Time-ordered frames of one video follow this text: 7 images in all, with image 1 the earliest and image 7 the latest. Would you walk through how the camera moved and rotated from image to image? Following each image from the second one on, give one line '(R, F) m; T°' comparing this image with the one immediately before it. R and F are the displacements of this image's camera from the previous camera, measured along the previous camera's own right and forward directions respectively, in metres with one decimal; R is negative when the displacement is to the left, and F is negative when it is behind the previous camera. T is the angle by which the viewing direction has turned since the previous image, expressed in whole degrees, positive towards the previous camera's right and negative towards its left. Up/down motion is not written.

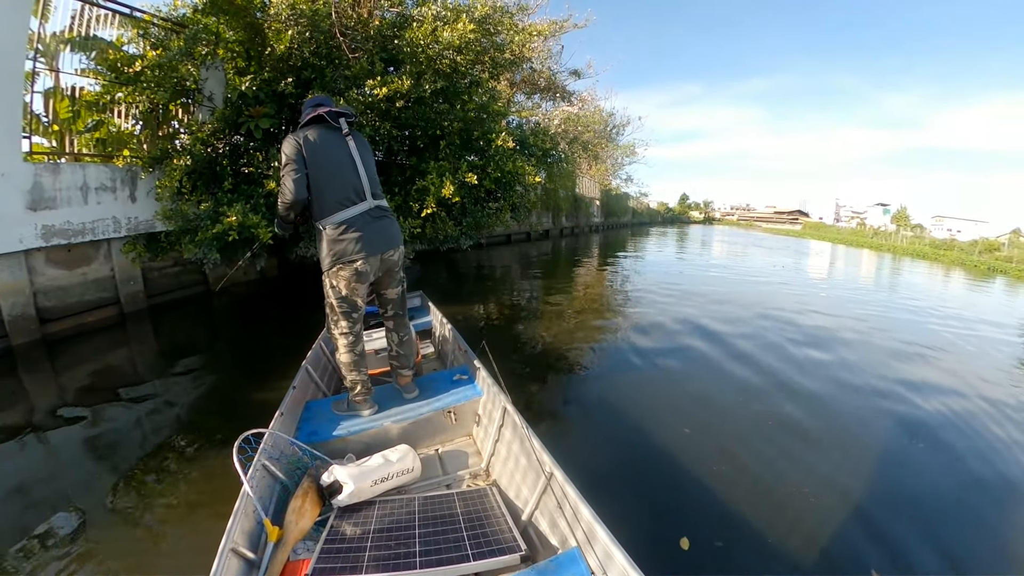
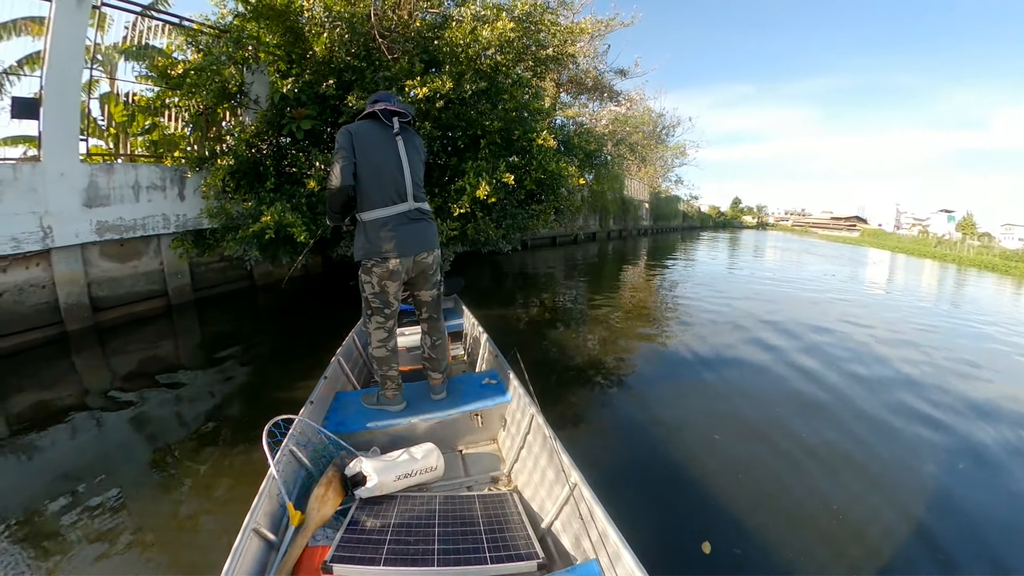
(+0.4, +0.1) m; -6°
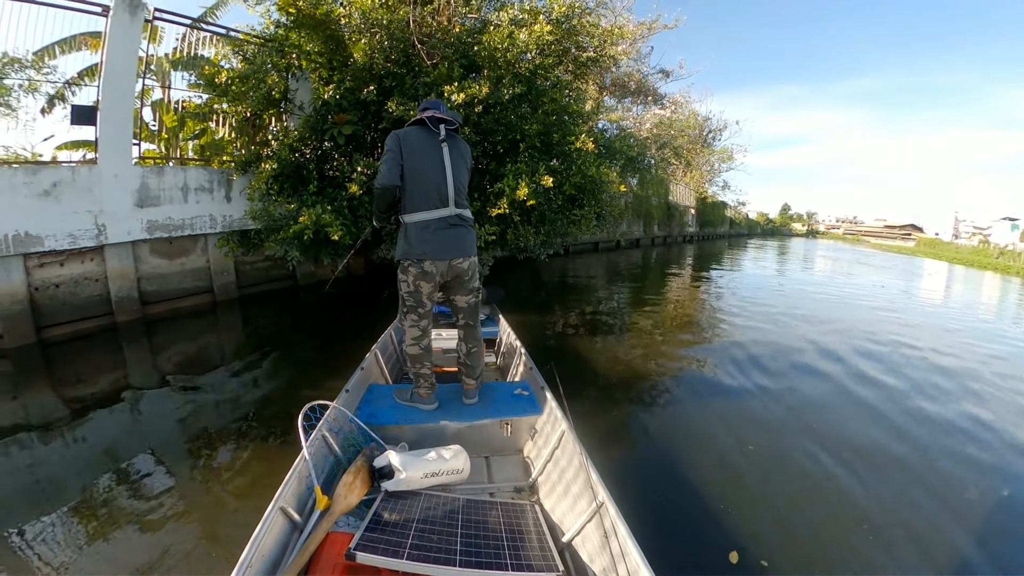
(+0.3, +0.1) m; -5°
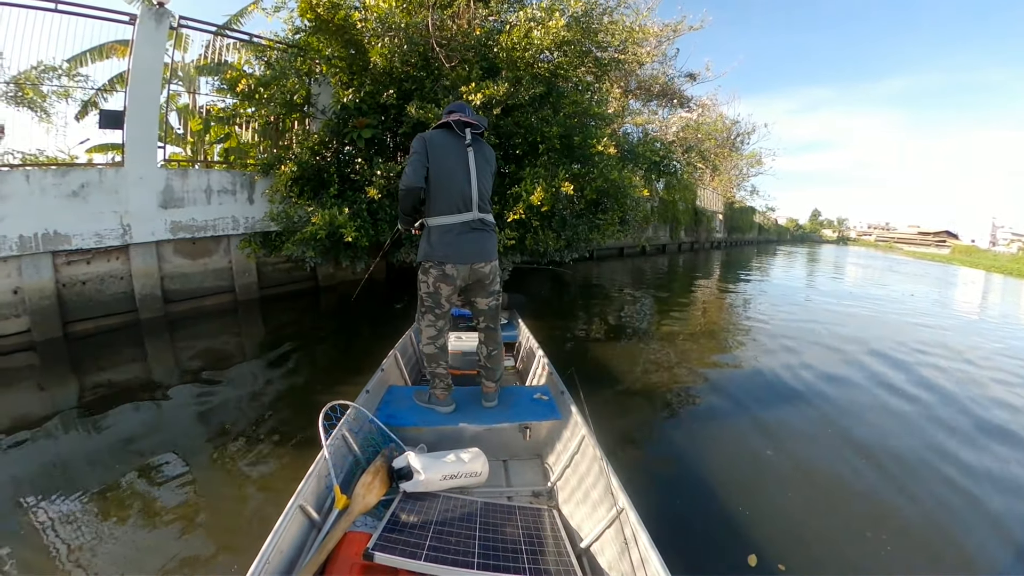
(+0.2, +0.1) m; -3°
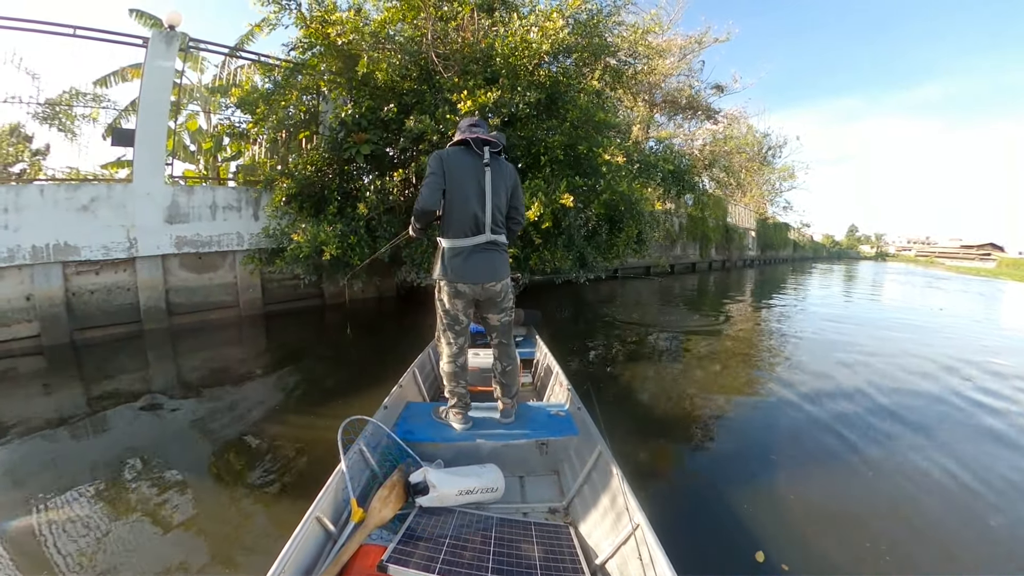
(+0.5, +0.2) m; -4°
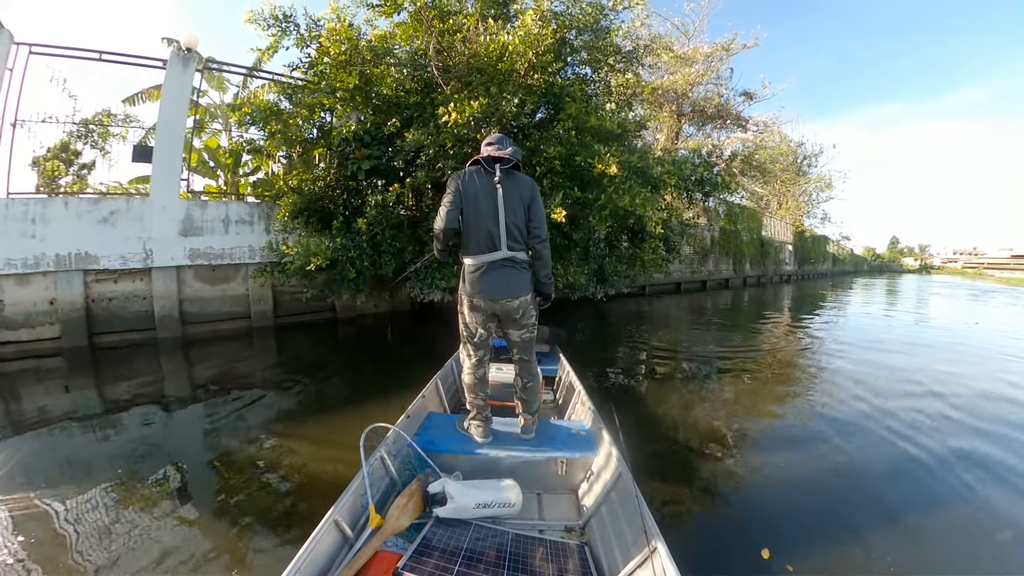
(+0.4, +0.2) m; -4°
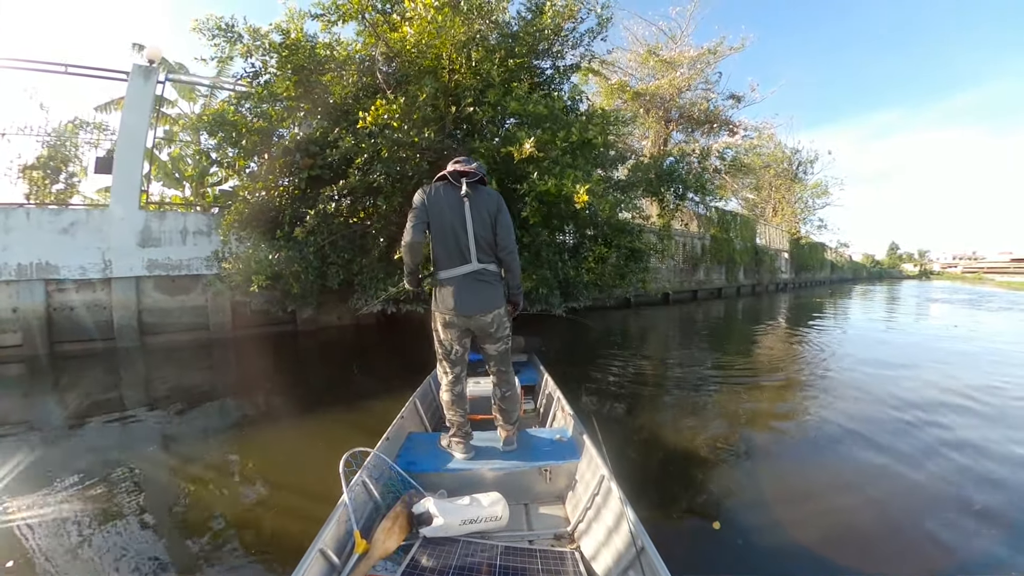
(+0.3, +0.3) m; 0°
